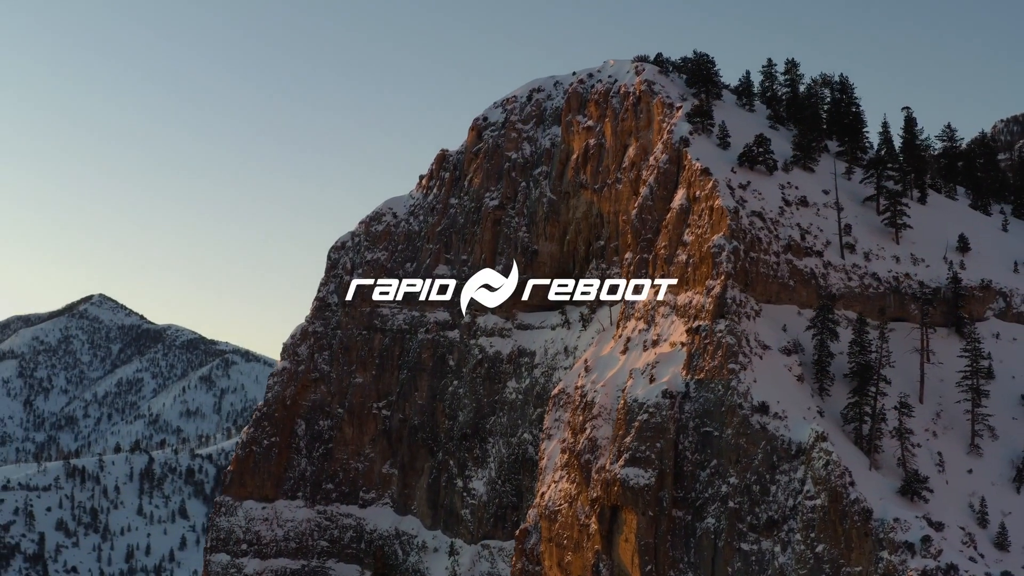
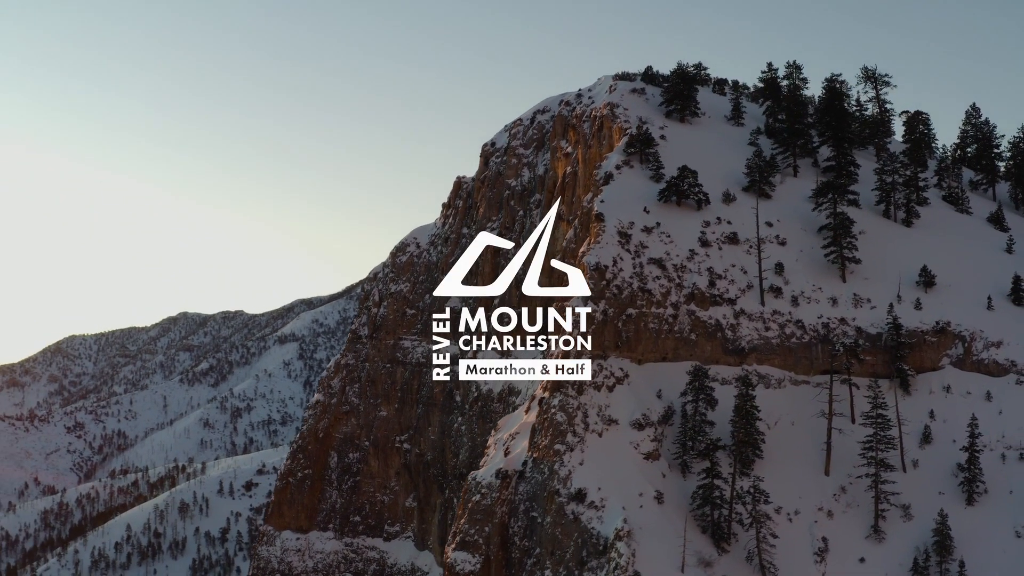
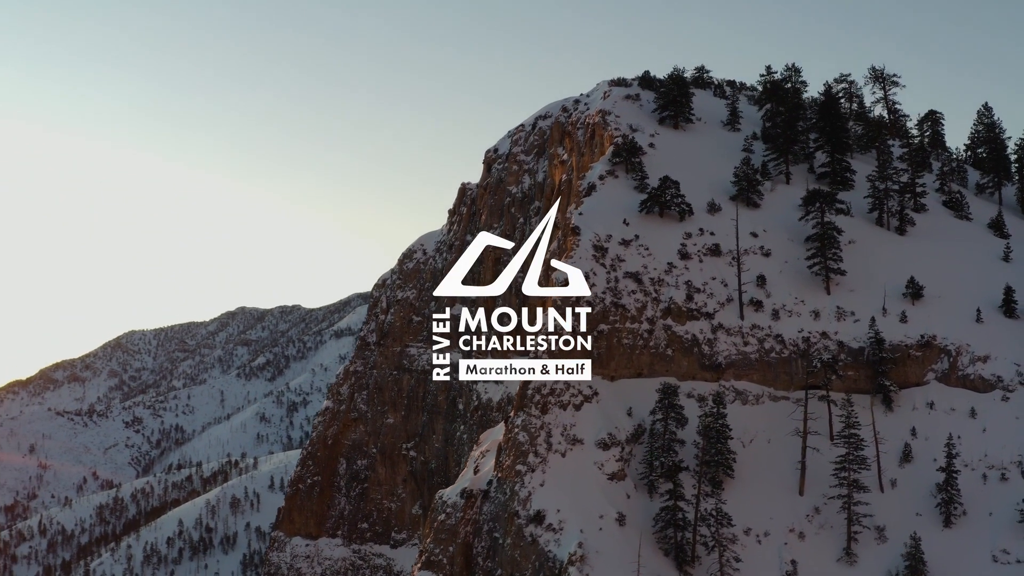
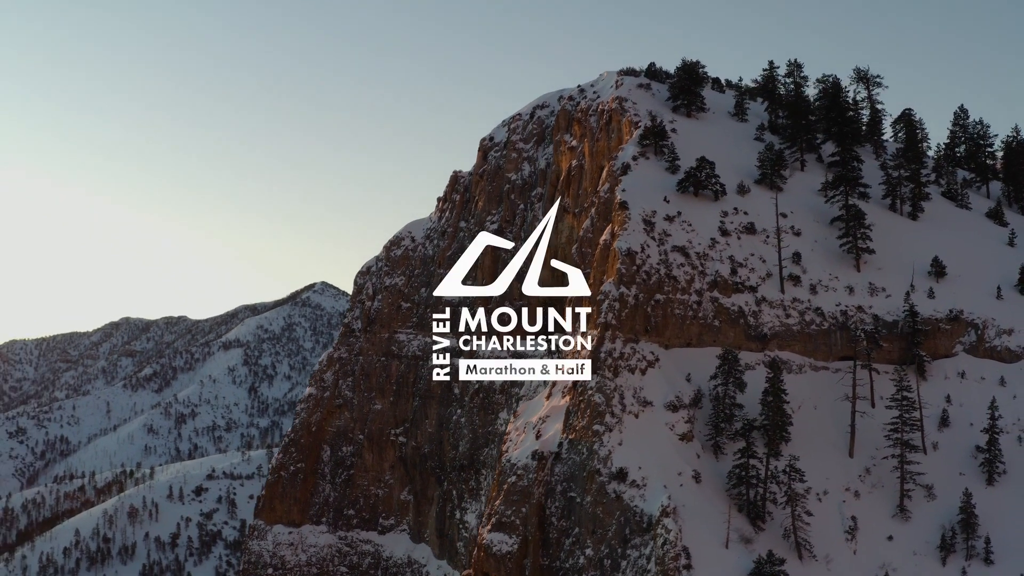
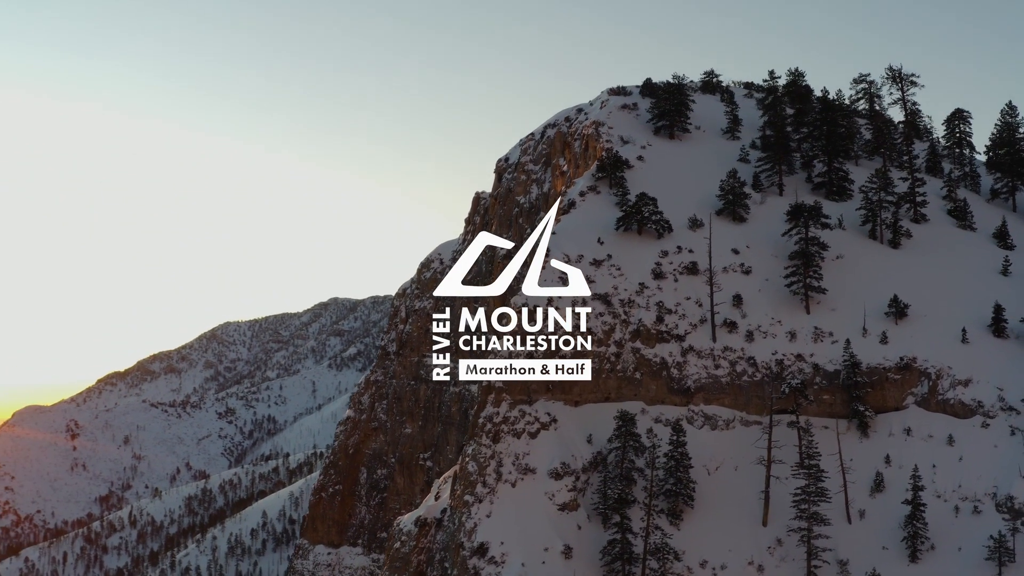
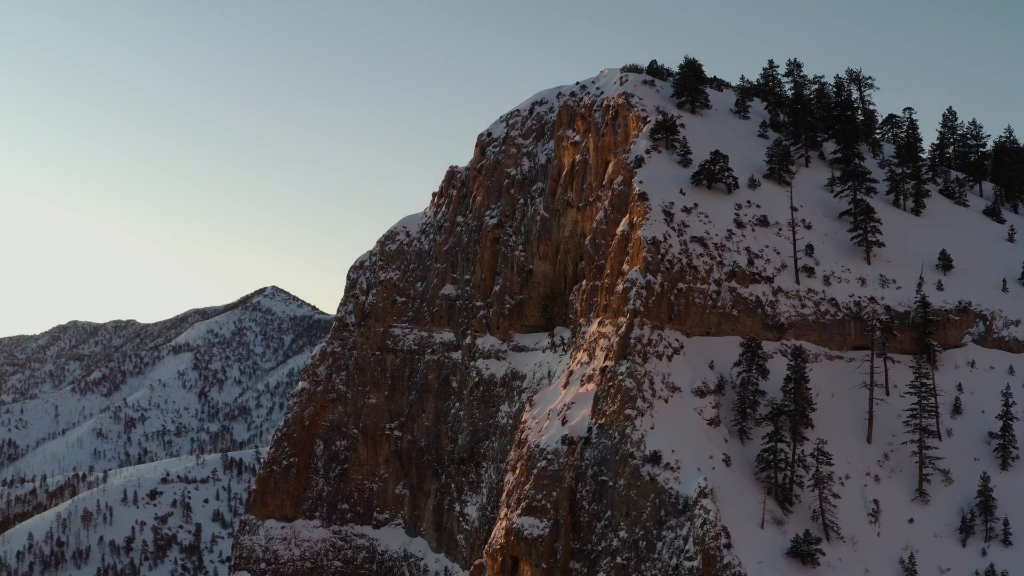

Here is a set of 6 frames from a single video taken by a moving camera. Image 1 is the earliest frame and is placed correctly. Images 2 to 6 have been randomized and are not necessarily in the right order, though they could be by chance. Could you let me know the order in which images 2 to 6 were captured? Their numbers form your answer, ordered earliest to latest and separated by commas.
6, 4, 2, 3, 5
